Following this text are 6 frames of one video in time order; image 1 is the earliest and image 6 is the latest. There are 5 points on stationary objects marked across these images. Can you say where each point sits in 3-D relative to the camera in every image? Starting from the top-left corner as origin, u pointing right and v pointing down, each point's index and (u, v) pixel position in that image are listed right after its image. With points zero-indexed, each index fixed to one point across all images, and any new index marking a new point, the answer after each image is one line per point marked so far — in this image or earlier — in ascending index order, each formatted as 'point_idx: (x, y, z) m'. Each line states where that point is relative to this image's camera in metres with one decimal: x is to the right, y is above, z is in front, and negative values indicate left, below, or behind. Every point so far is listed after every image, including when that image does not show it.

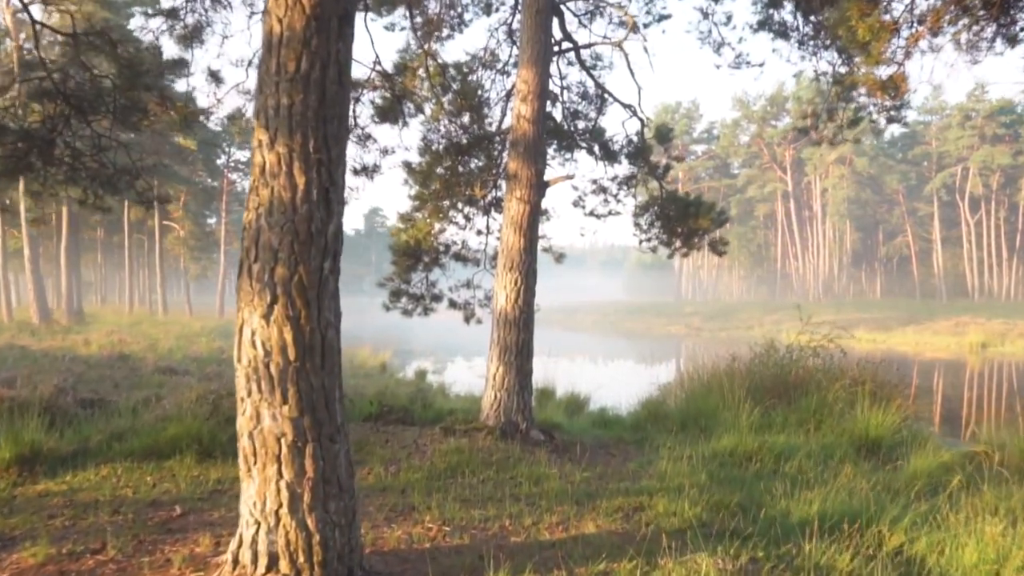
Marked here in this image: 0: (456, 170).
0: (-0.7, +1.3, +8.4) m
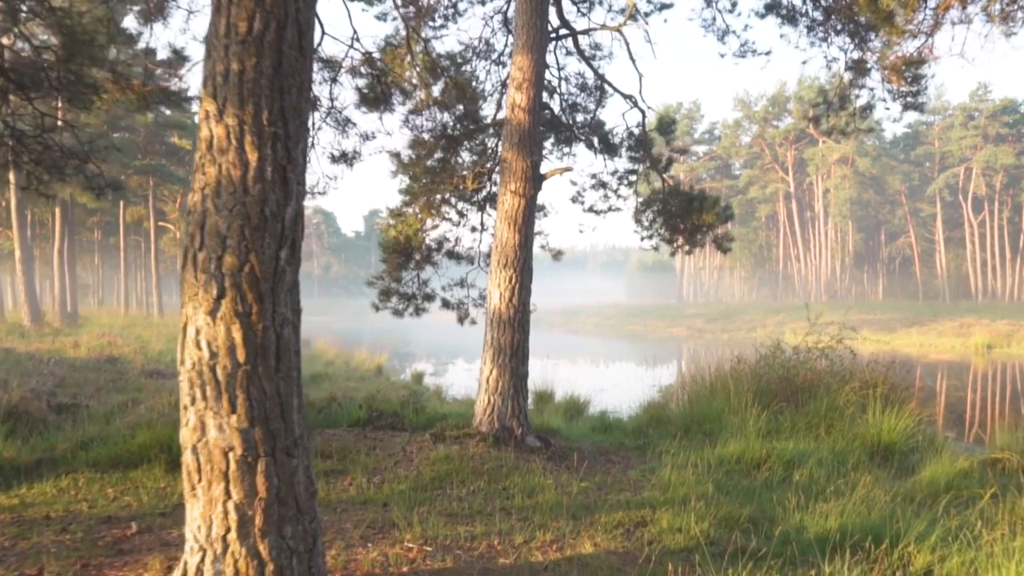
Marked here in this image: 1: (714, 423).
0: (-0.7, +1.3, +8.0) m
1: (+2.3, -1.6, +8.7) m
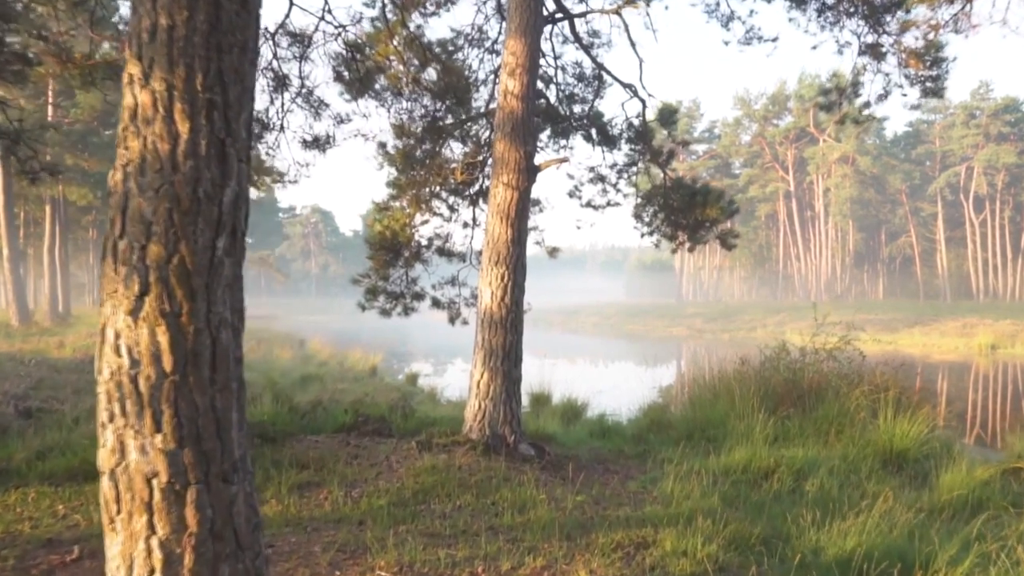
0: (-0.8, +1.3, +7.6) m
1: (+2.3, -1.5, +8.3) m
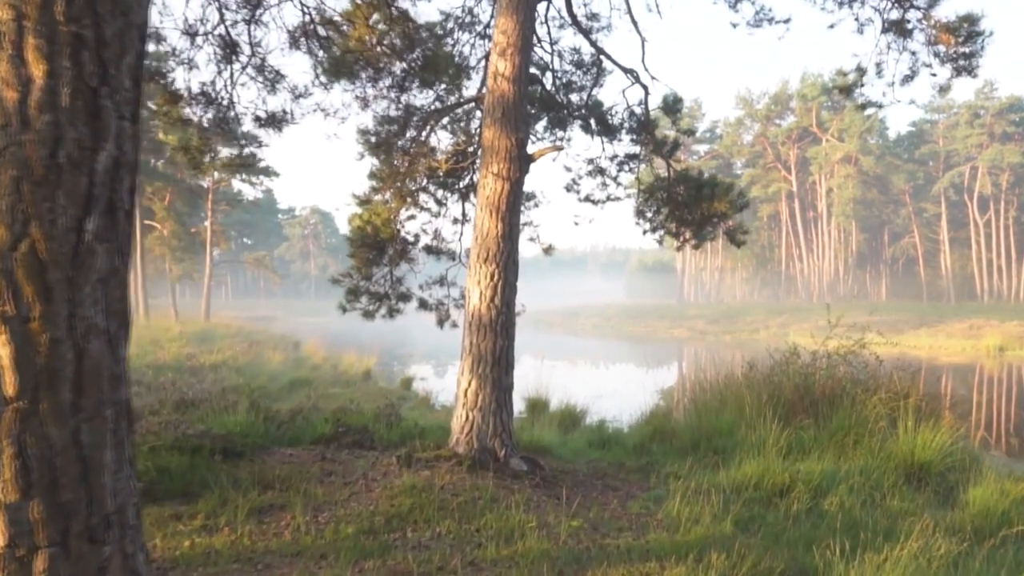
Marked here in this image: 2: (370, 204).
0: (-0.8, +1.3, +7.0) m
1: (+2.2, -1.5, +7.7) m
2: (-1.4, +0.8, +7.4) m
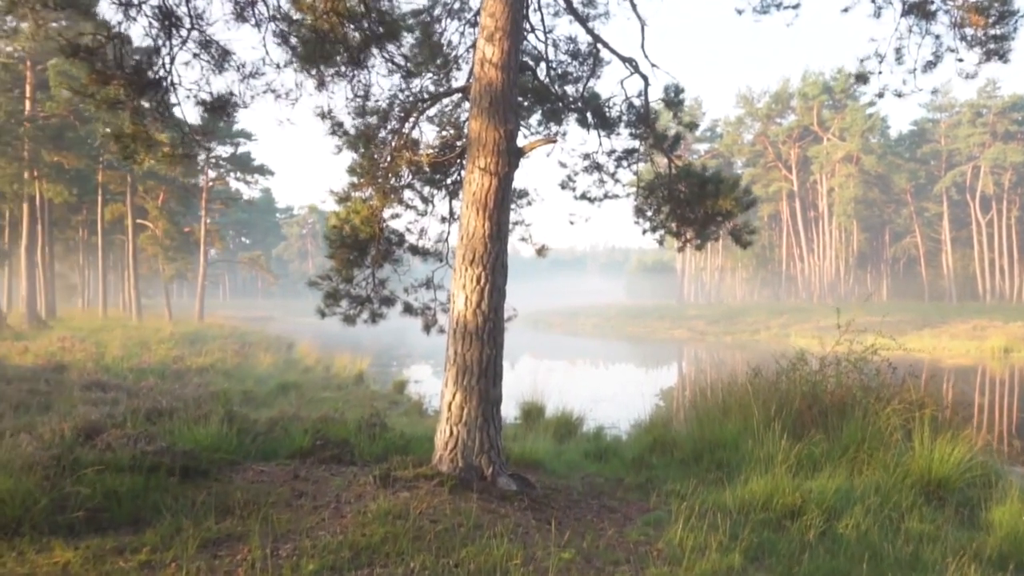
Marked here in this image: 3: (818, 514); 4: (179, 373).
0: (-0.9, +1.3, +6.6) m
1: (+2.1, -1.6, +7.3) m
2: (-1.5, +0.8, +6.9) m
3: (+2.1, -1.6, +5.3) m
4: (-6.2, -1.6, +14.2) m
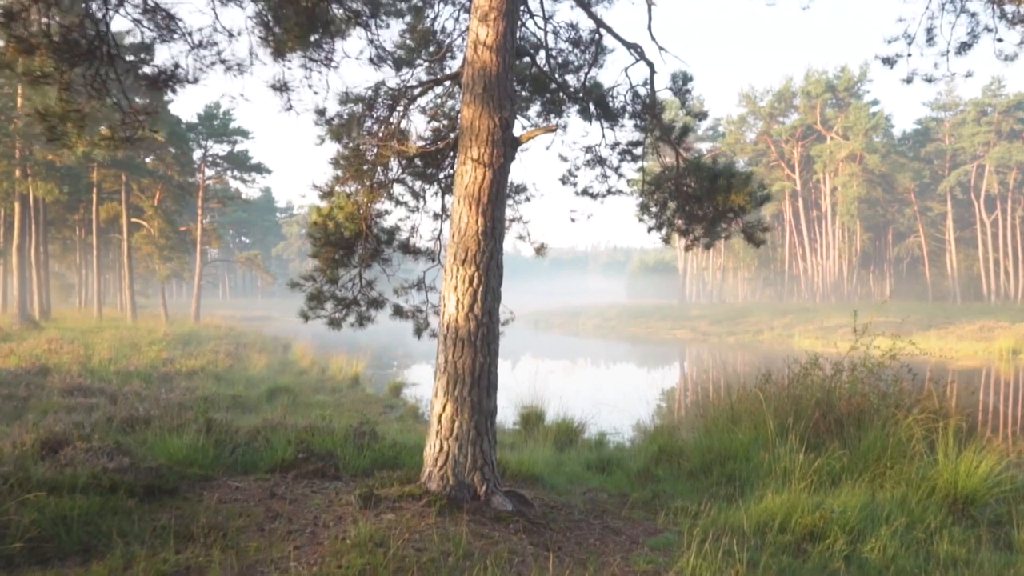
0: (-1.0, +1.3, +6.1) m
1: (+2.1, -1.6, +6.8) m
2: (-1.5, +0.8, +6.5) m
3: (+2.1, -1.6, +4.9) m
4: (-6.2, -1.6, +13.7) m
